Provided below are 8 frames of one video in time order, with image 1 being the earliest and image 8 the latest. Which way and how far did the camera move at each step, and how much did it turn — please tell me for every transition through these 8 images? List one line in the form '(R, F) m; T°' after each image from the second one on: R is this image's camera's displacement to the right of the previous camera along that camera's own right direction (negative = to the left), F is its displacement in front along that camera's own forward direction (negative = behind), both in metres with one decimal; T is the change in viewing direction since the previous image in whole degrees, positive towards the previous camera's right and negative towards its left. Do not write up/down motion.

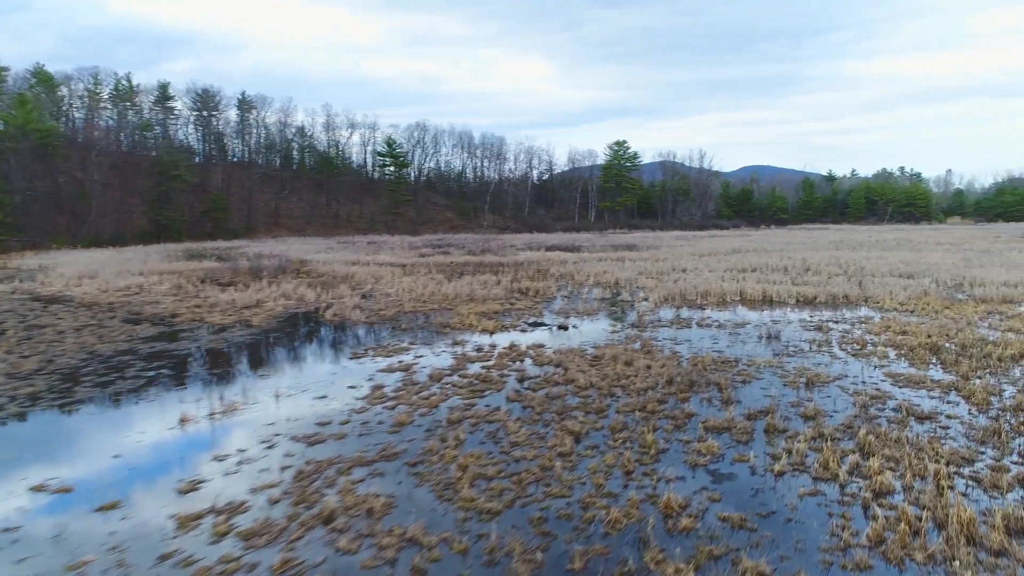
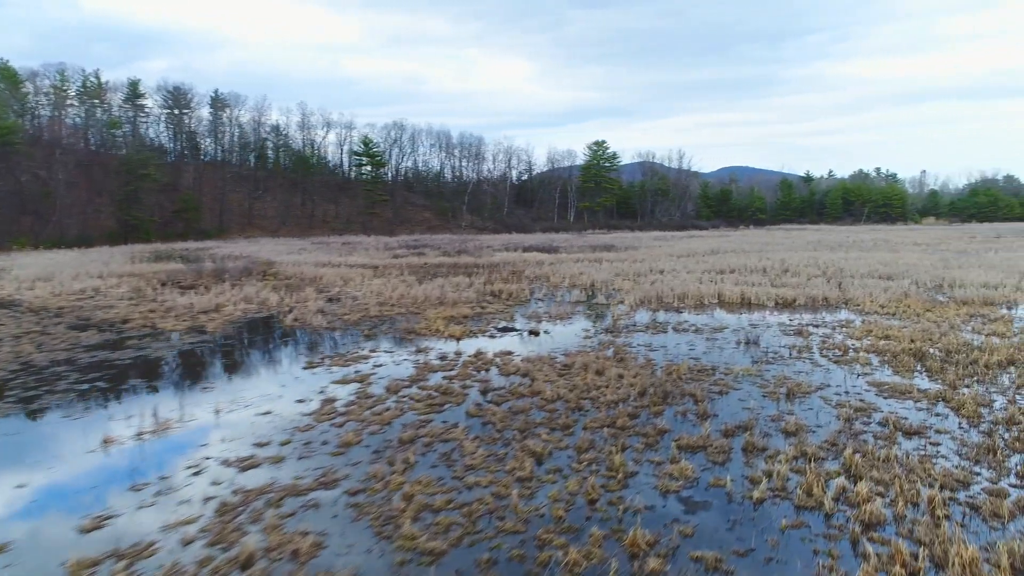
(+0.2, +0.5) m; +2°
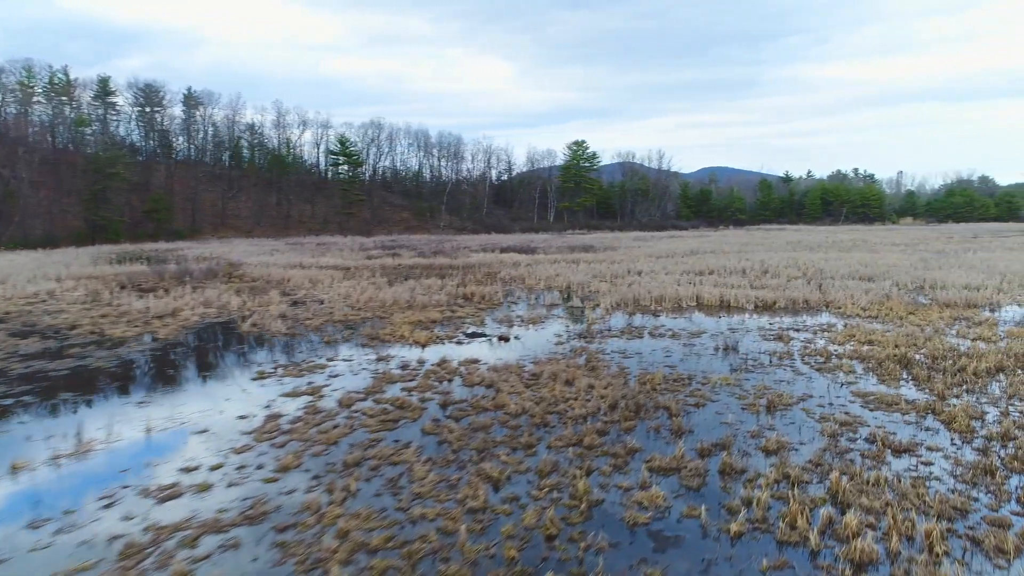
(+0.2, +0.5) m; +1°
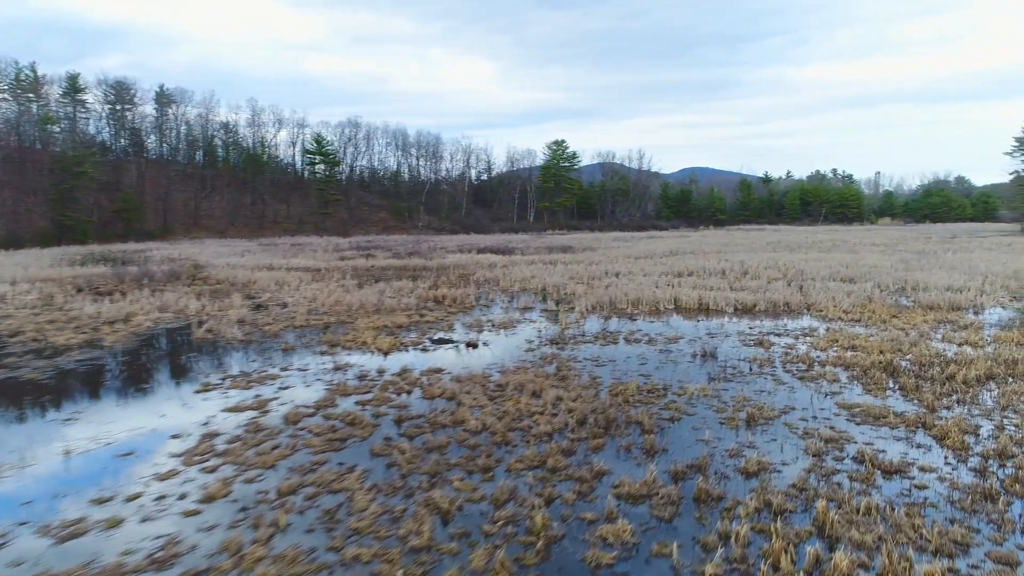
(+0.2, +0.5) m; +1°
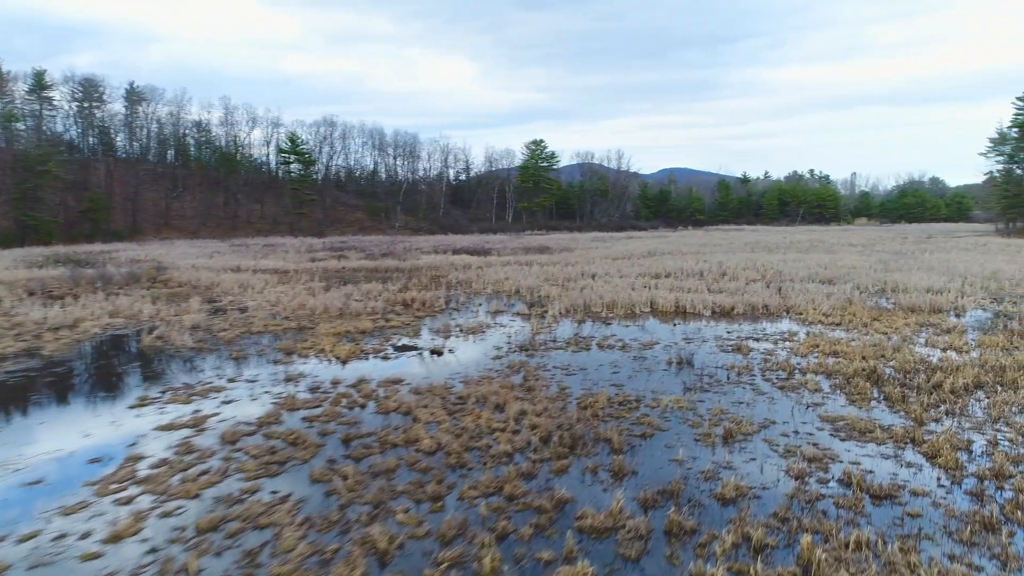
(+0.2, +0.5) m; +2°
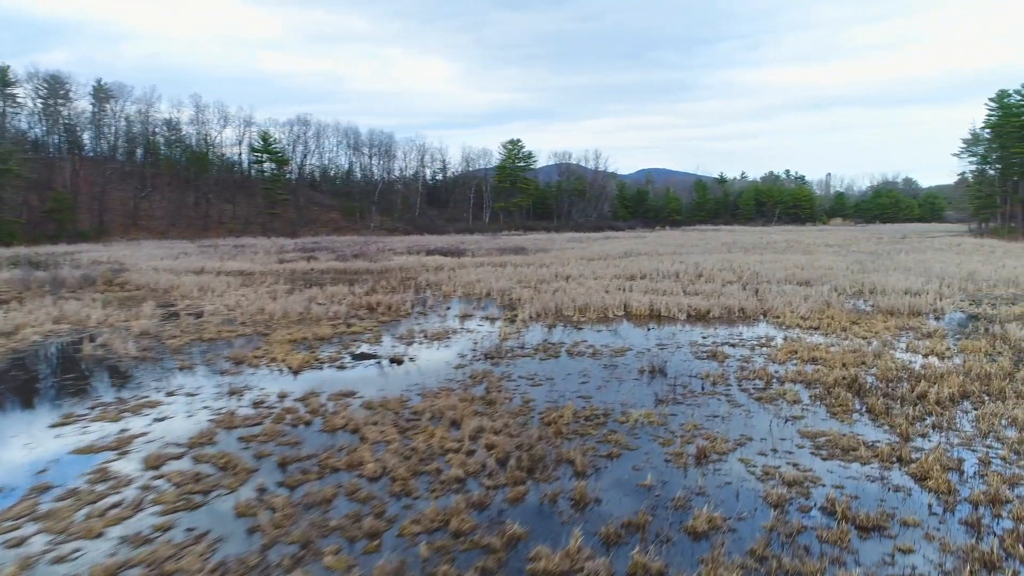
(+0.2, +0.5) m; +2°
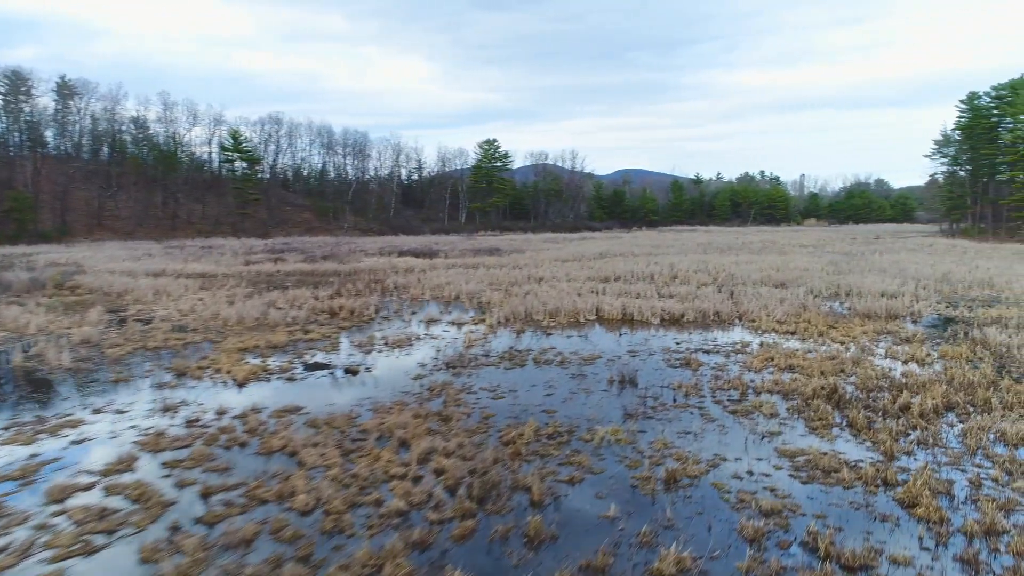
(+0.2, +0.5) m; +2°
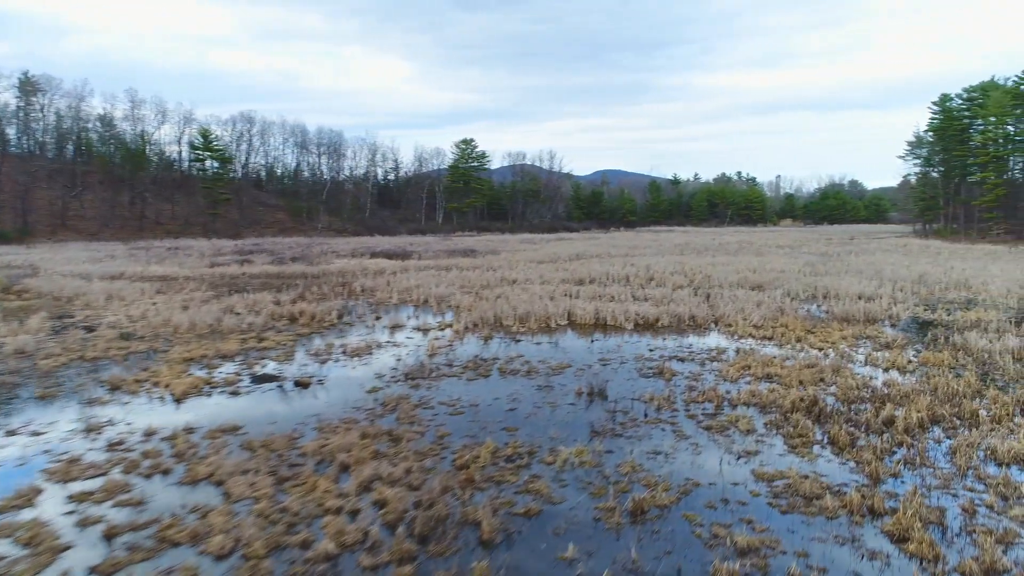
(+0.2, +0.5) m; +2°
